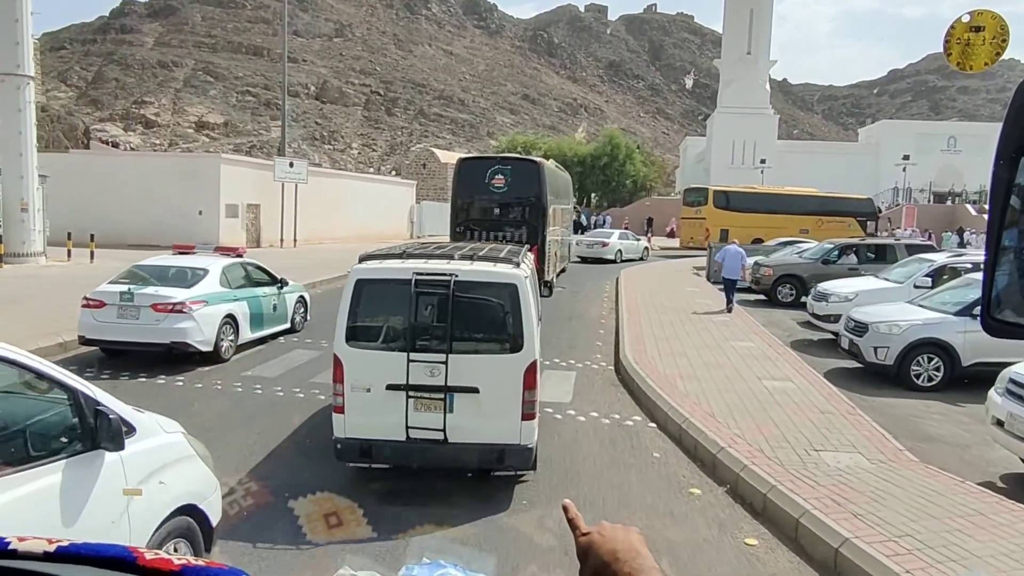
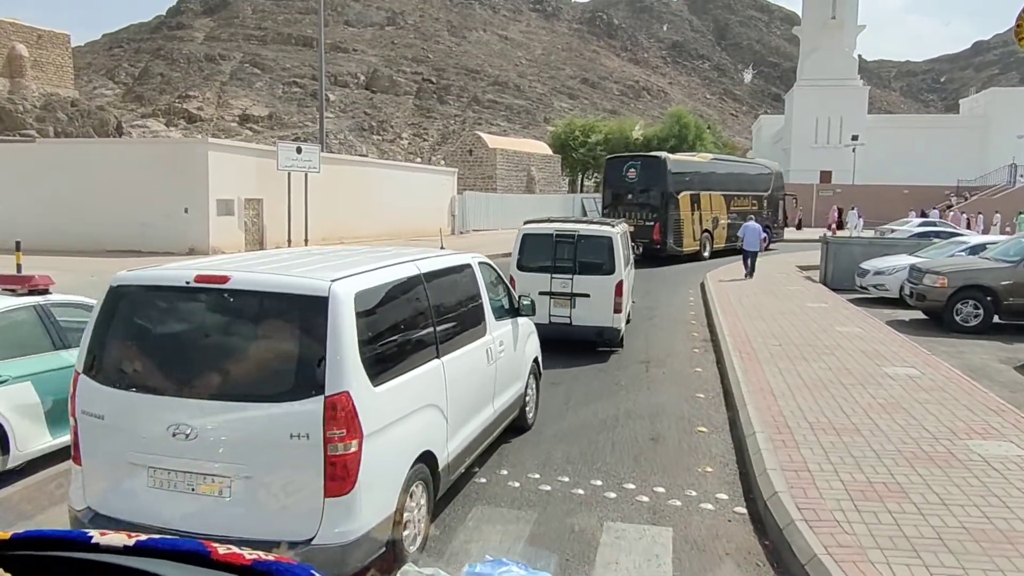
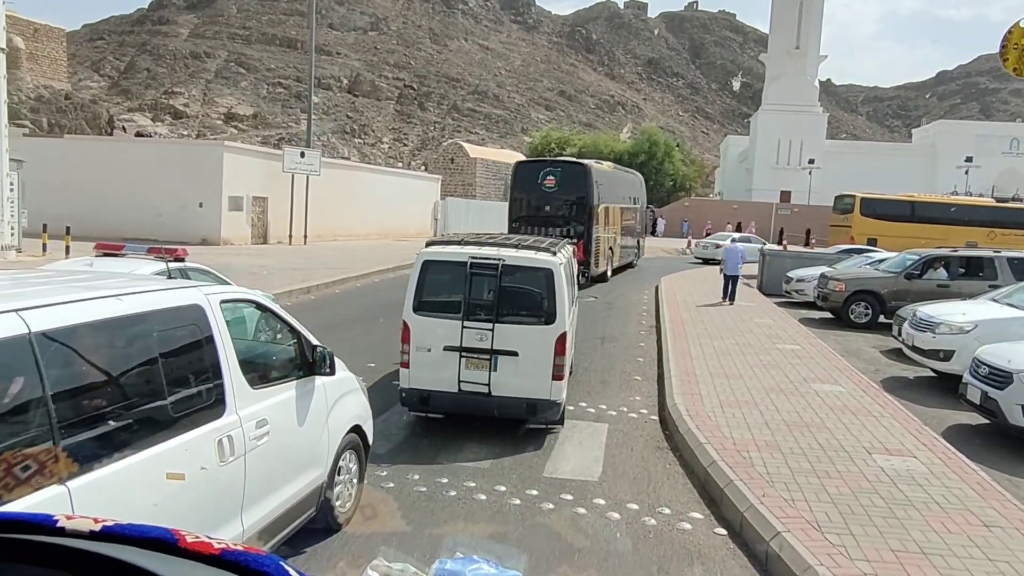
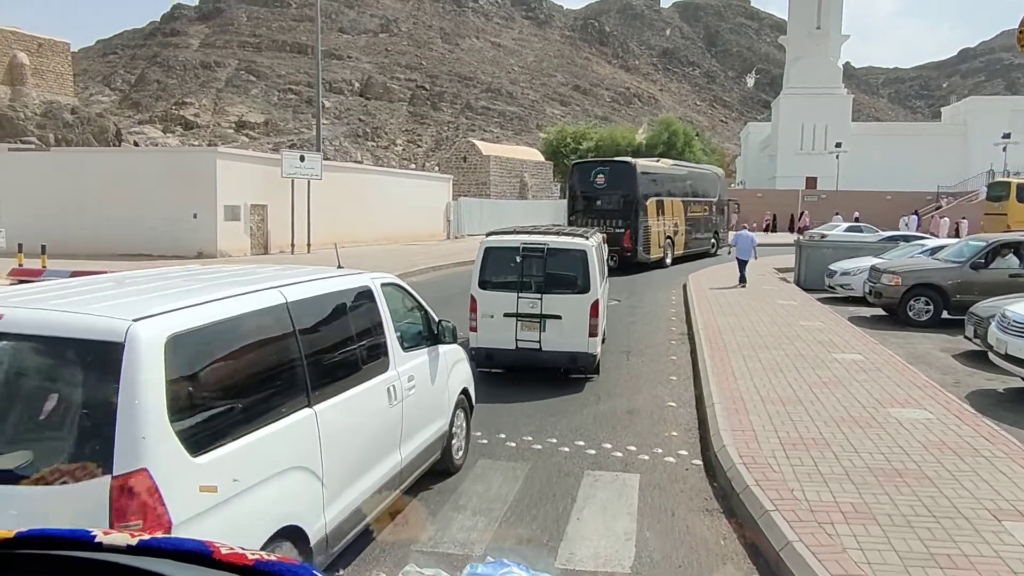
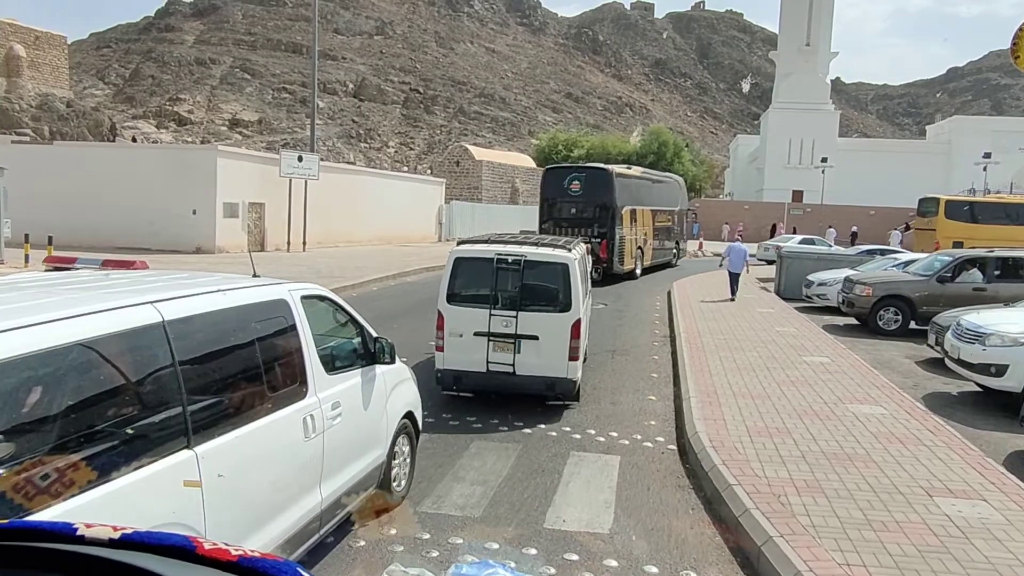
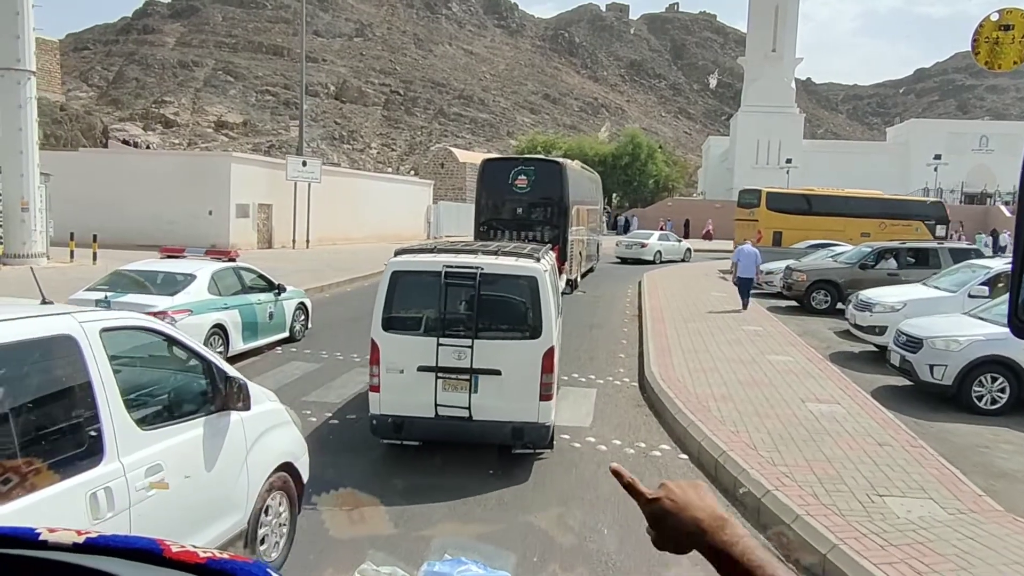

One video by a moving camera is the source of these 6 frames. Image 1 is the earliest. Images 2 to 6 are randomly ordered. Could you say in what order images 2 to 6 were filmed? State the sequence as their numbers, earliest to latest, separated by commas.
6, 3, 5, 4, 2
